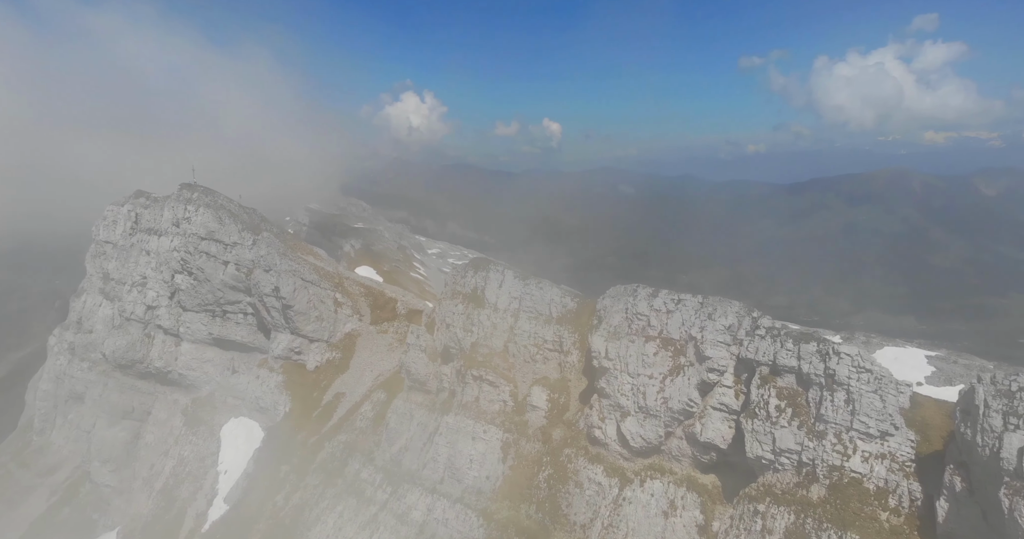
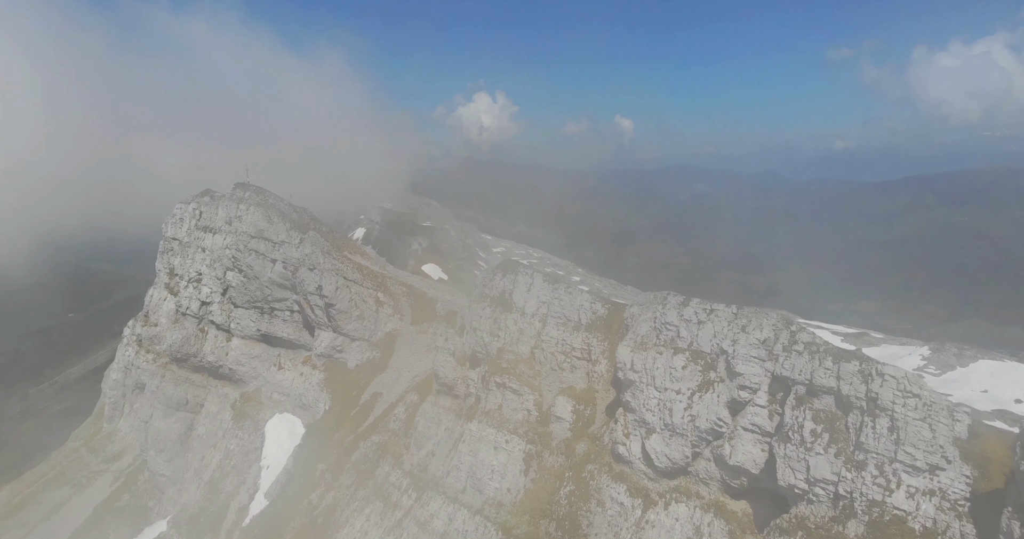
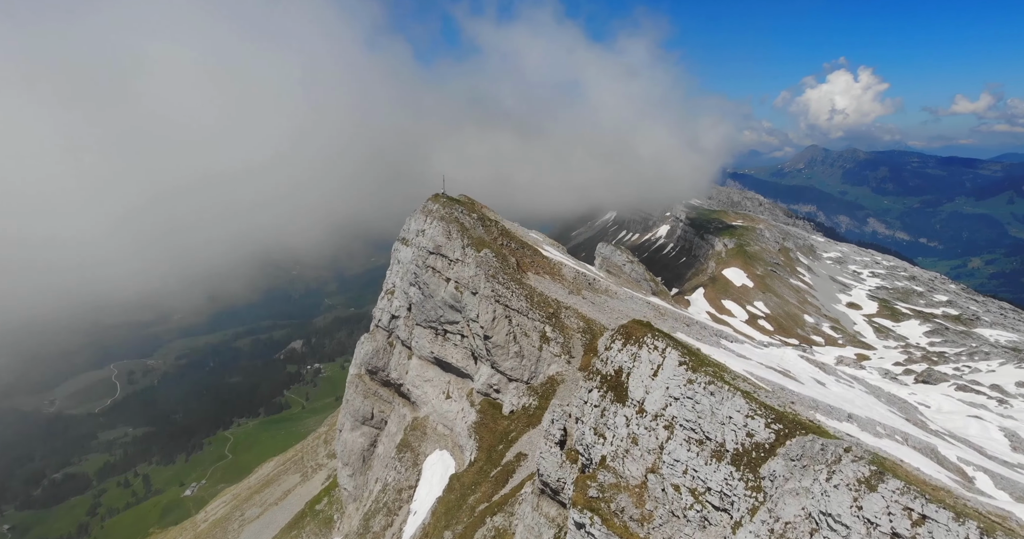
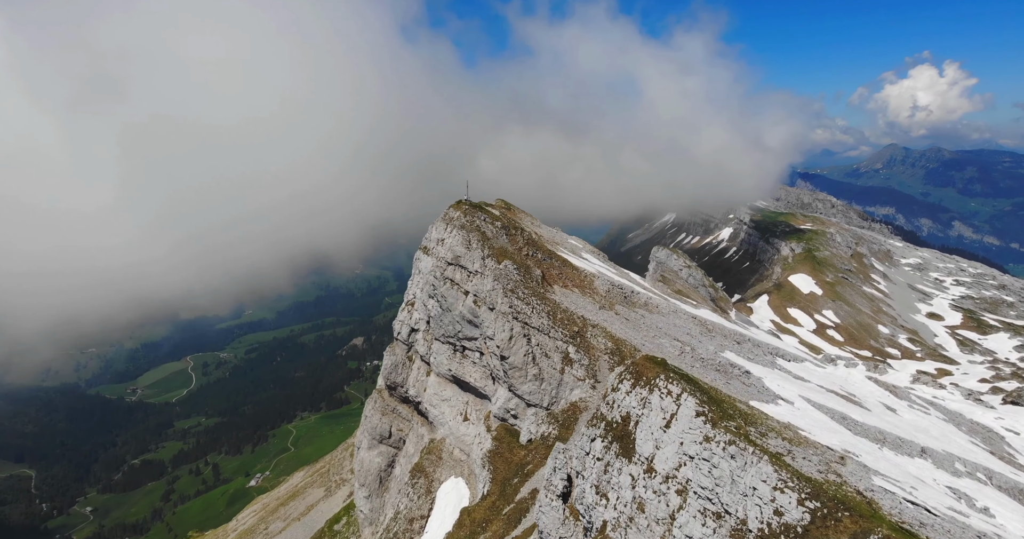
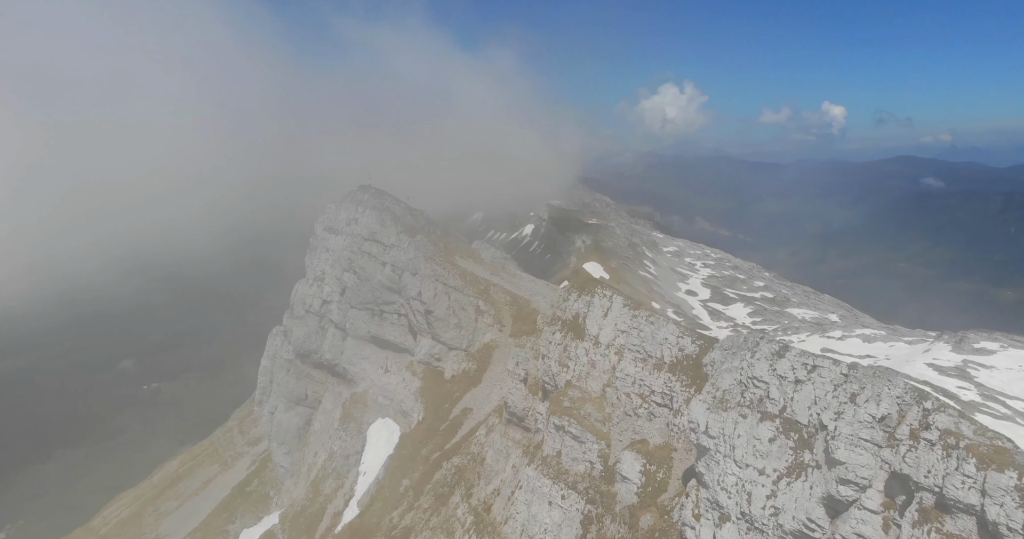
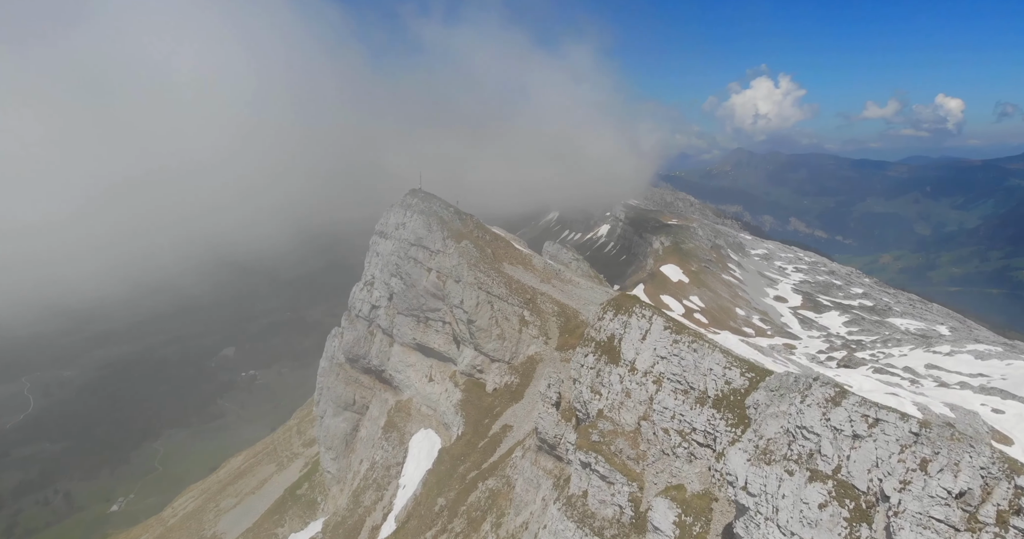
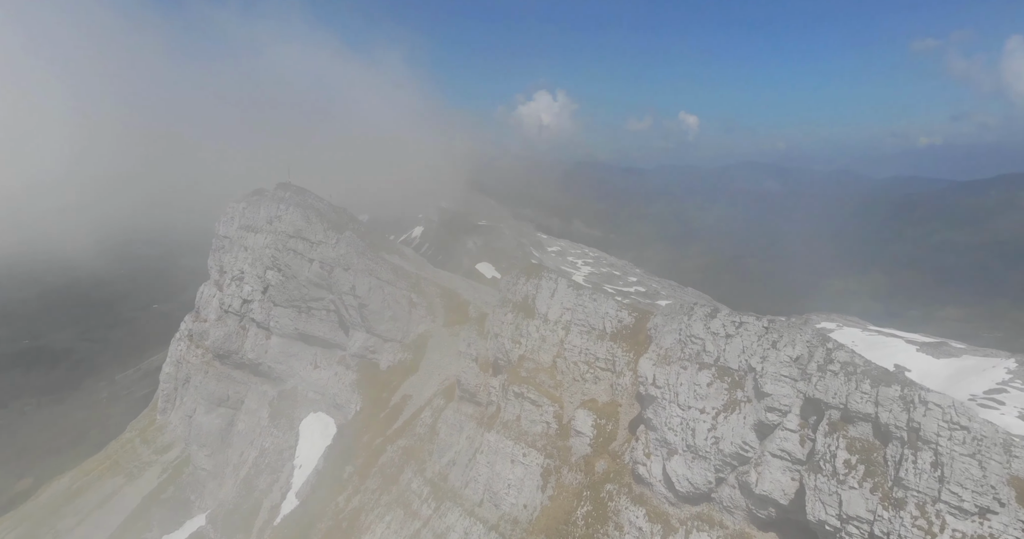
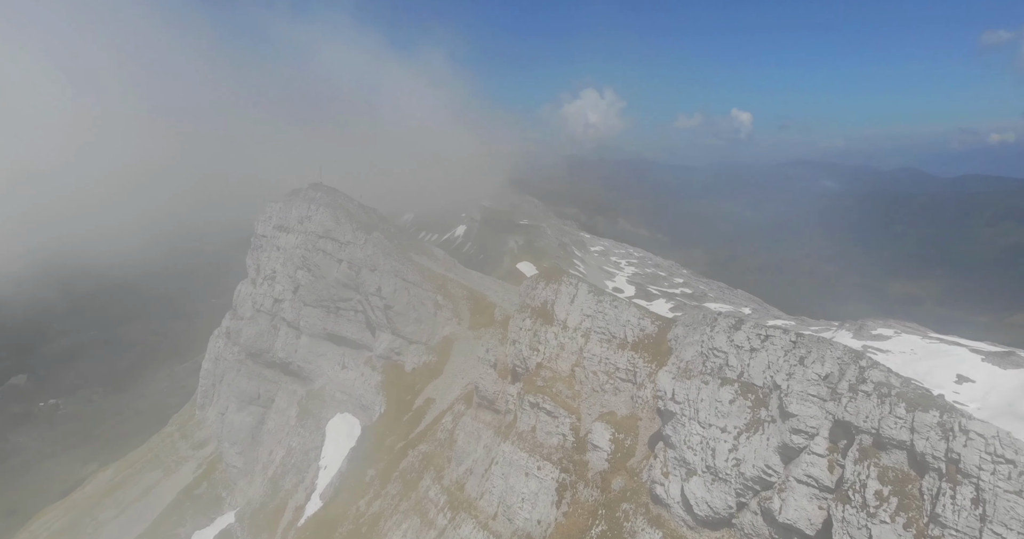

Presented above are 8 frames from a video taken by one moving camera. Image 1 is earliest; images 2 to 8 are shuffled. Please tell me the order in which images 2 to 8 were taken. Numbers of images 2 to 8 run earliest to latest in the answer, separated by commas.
2, 7, 8, 5, 6, 3, 4
